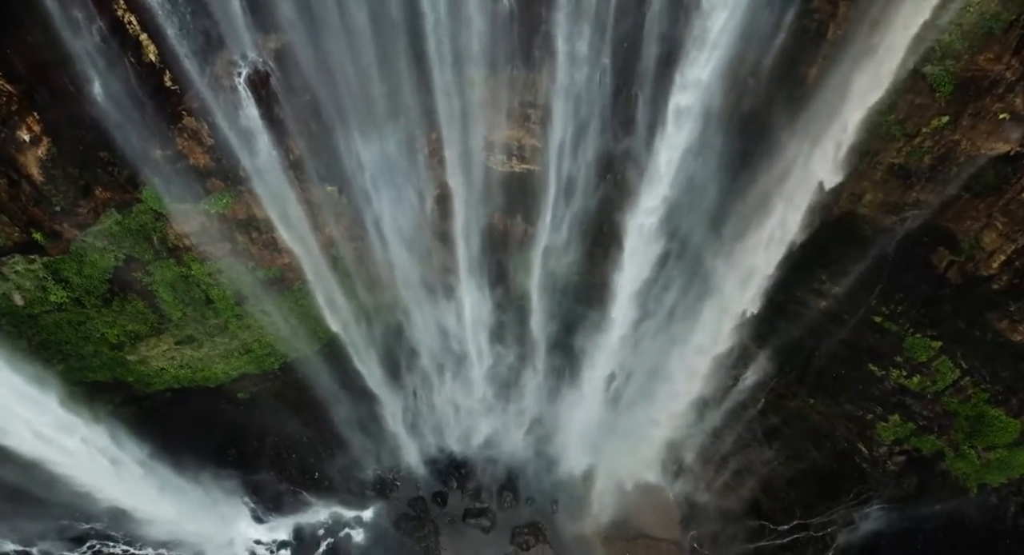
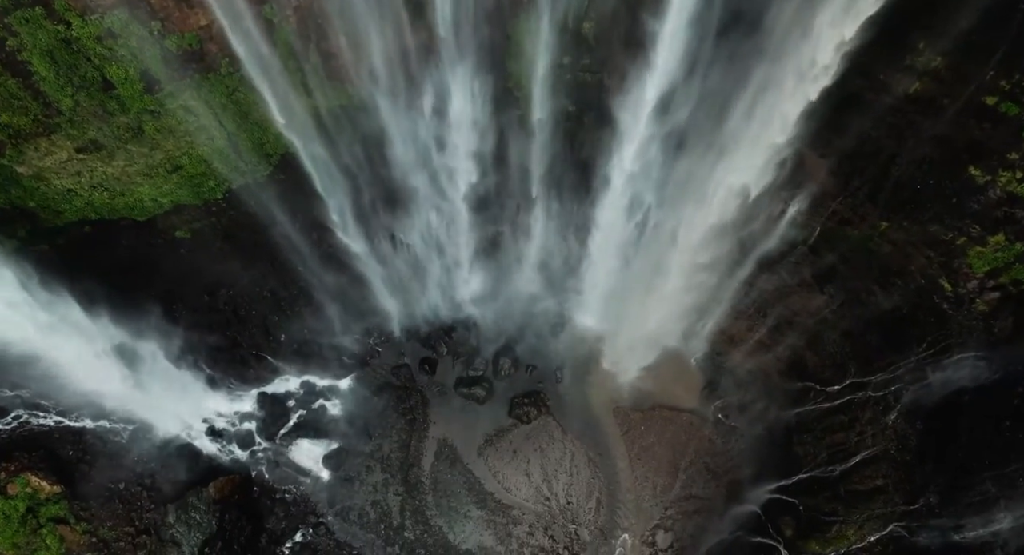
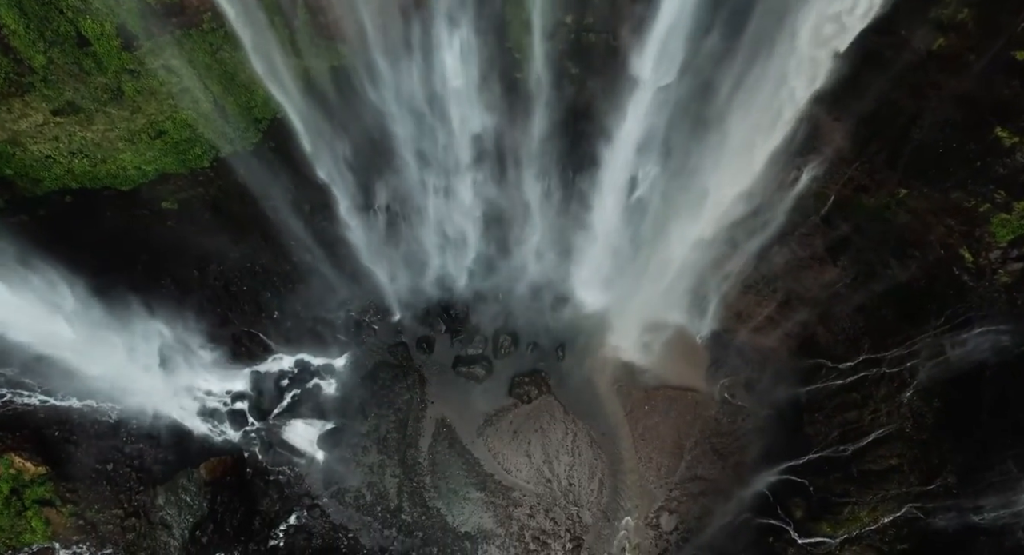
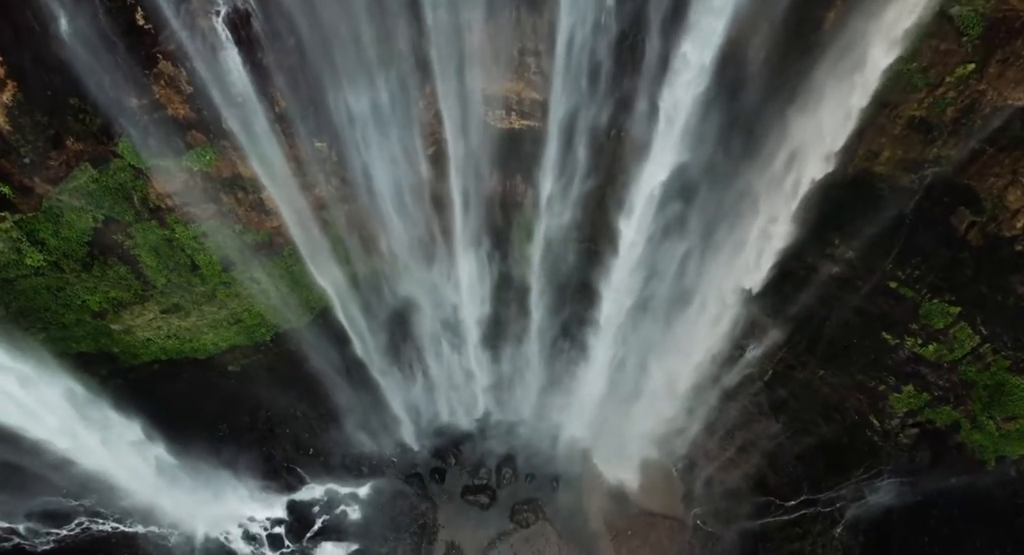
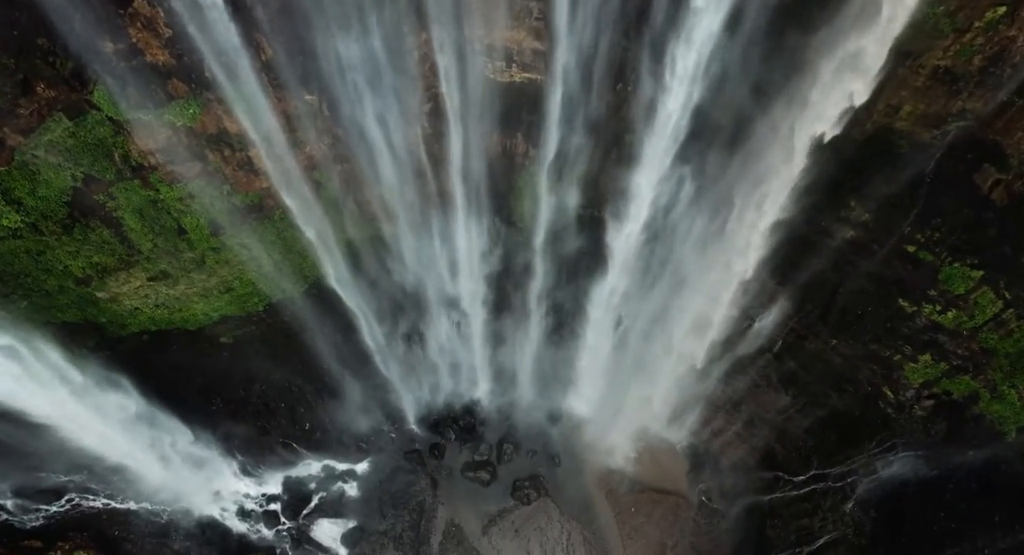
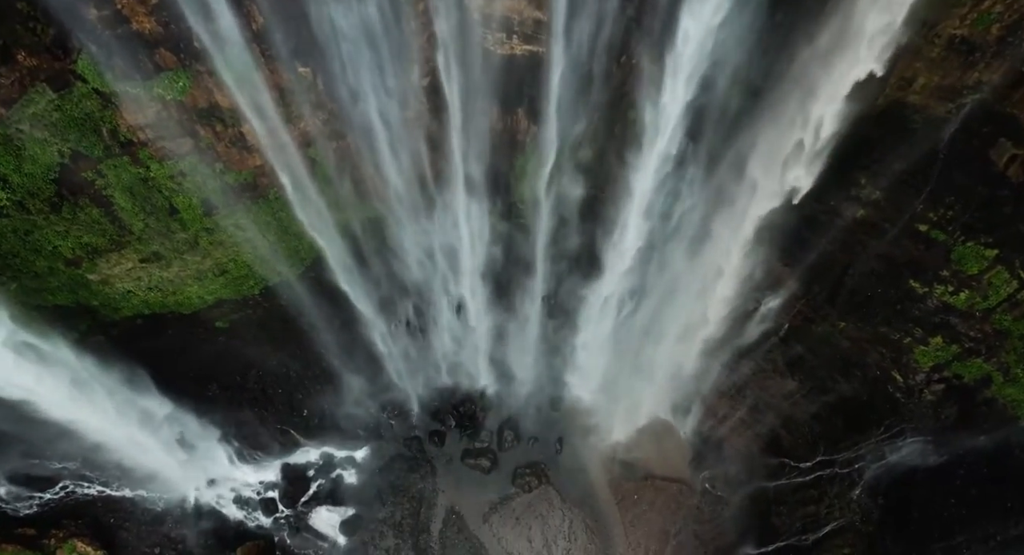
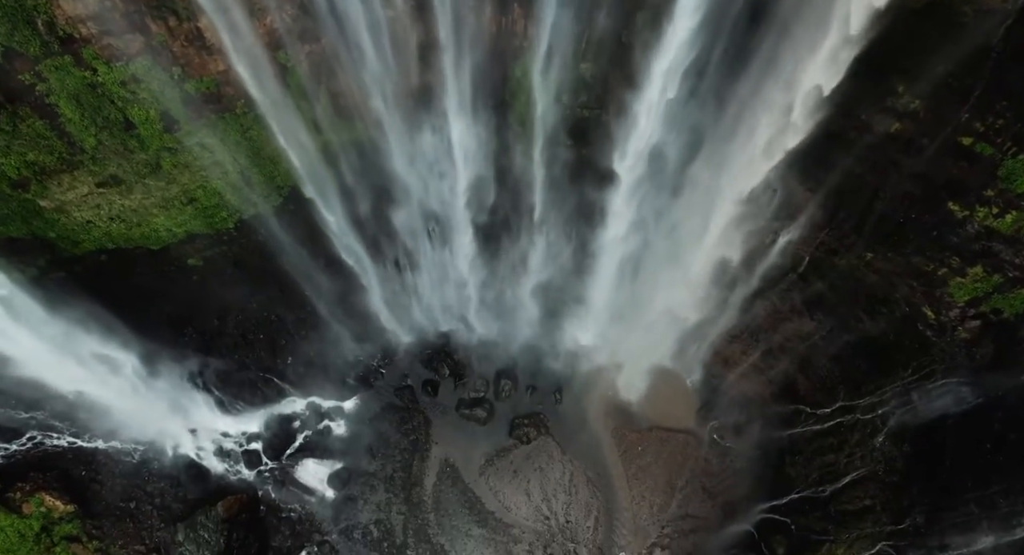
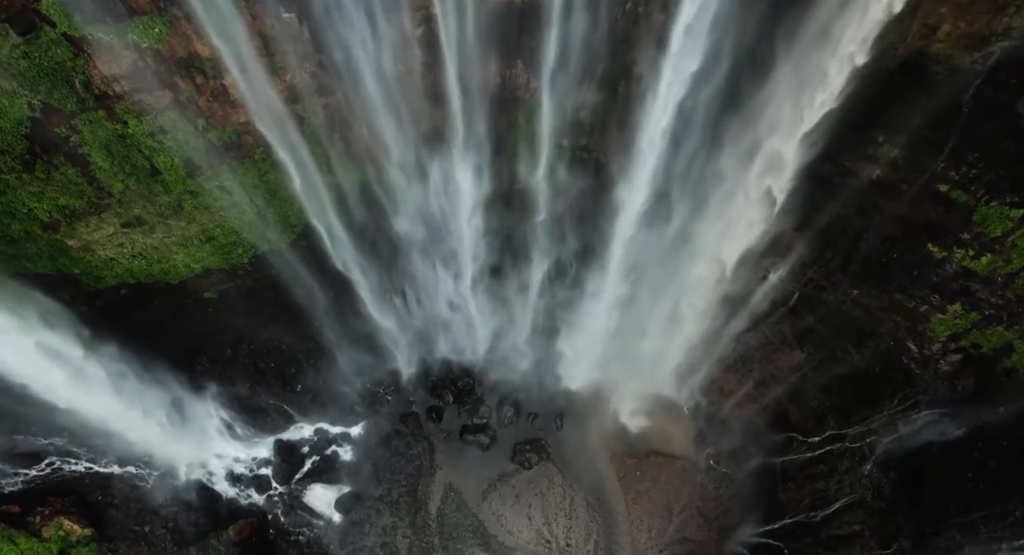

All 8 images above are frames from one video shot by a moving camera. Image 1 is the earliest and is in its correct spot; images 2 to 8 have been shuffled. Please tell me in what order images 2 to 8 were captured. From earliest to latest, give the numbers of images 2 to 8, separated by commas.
4, 5, 6, 8, 7, 2, 3
